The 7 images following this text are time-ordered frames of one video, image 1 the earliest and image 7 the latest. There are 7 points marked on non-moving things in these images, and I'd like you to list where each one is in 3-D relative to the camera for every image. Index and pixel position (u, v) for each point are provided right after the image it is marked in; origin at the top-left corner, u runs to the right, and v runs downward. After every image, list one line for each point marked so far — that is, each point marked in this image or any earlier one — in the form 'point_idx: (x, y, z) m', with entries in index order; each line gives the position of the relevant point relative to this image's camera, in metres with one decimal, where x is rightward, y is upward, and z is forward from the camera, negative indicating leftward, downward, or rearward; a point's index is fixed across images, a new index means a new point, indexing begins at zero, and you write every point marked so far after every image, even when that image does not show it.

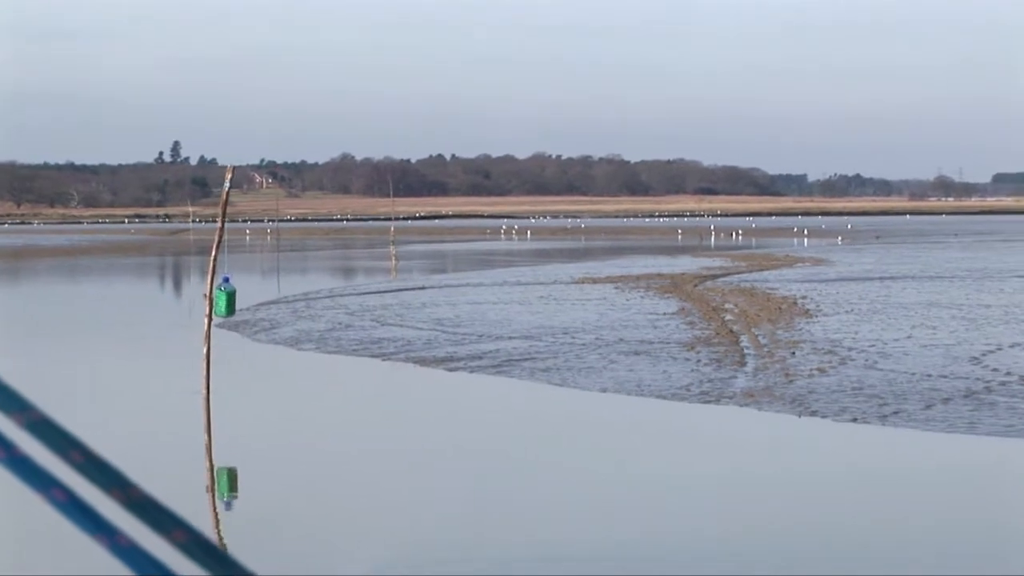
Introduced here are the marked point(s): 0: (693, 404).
0: (+2.1, -1.3, +14.4) m
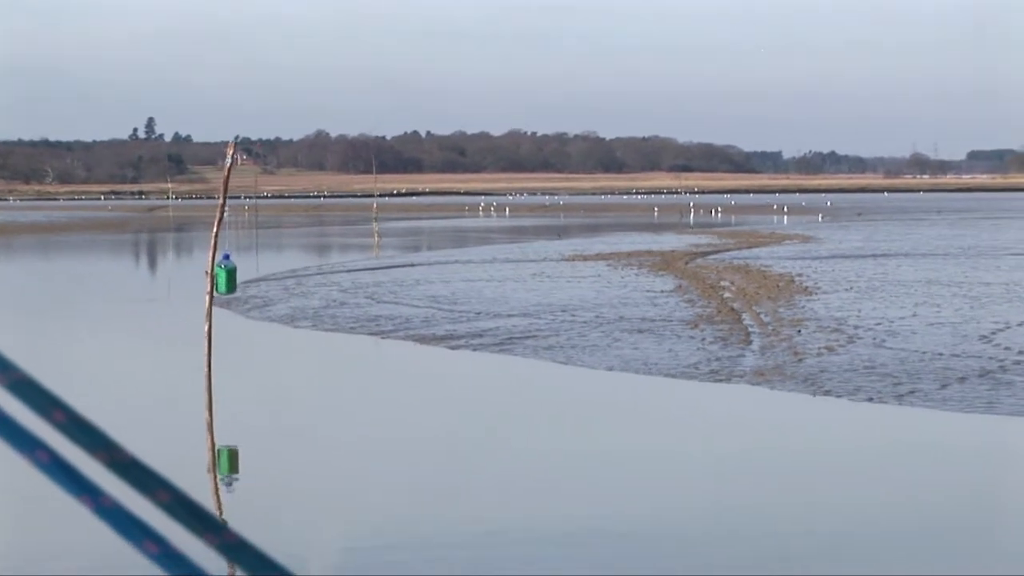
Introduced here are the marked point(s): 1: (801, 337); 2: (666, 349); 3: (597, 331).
0: (+2.1, -1.0, +14.3) m
1: (+3.6, -0.6, +16.3) m
2: (+1.9, -0.8, +16.3) m
3: (+1.3, -0.6, +19.3) m
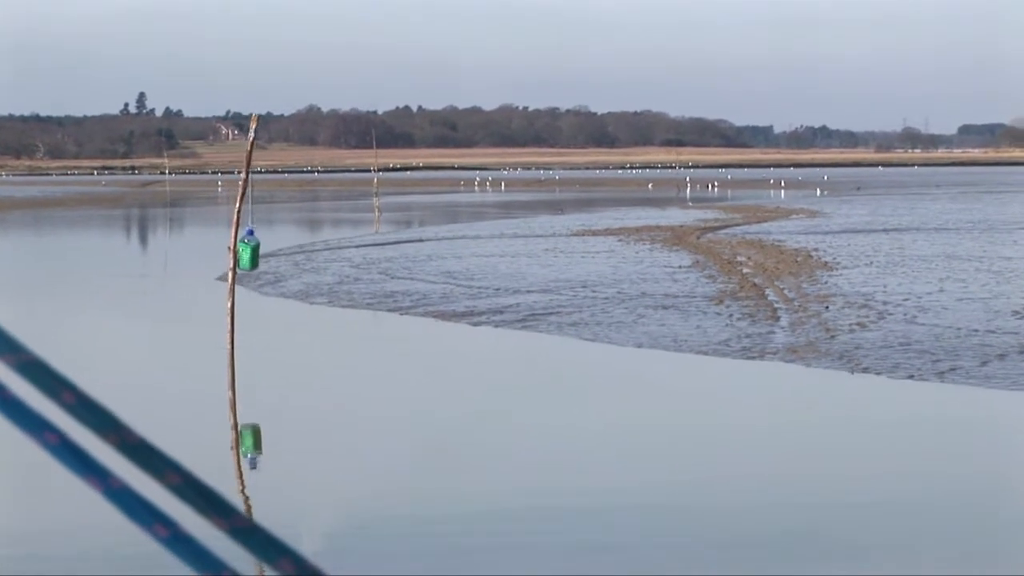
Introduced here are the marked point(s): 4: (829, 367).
0: (+2.5, -0.8, +14.2) m
1: (+3.9, -0.3, +16.2) m
2: (+2.3, -0.5, +16.2) m
3: (+1.6, -0.3, +19.2) m
4: (+3.3, -0.8, +13.4) m
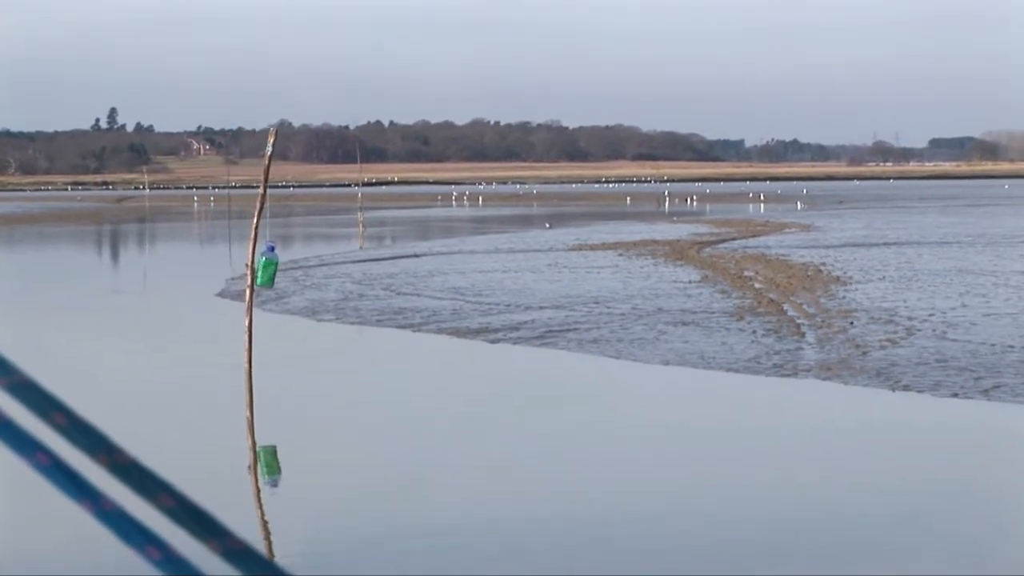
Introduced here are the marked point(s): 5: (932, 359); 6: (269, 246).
0: (+2.7, -0.9, +14.0) m
1: (+4.2, -0.5, +16.0) m
2: (+2.5, -0.7, +16.0) m
3: (+1.8, -0.5, +19.0) m
4: (+3.6, -1.0, +13.2) m
5: (+4.4, -0.7, +13.9) m
6: (-3.0, +0.5, +16.2) m
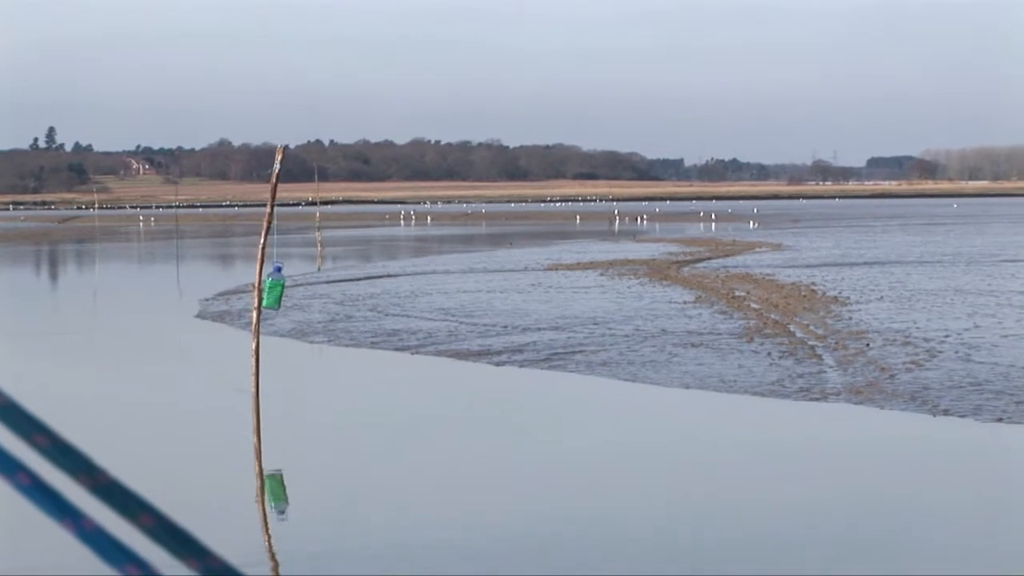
0: (+3.0, -1.2, +13.7) m
1: (+4.4, -0.8, +15.8) m
2: (+2.7, -0.9, +15.7) m
3: (+1.9, -0.8, +18.7) m
4: (+3.8, -1.2, +13.0) m
5: (+4.6, -1.0, +13.6) m
6: (-2.8, +0.2, +15.8) m
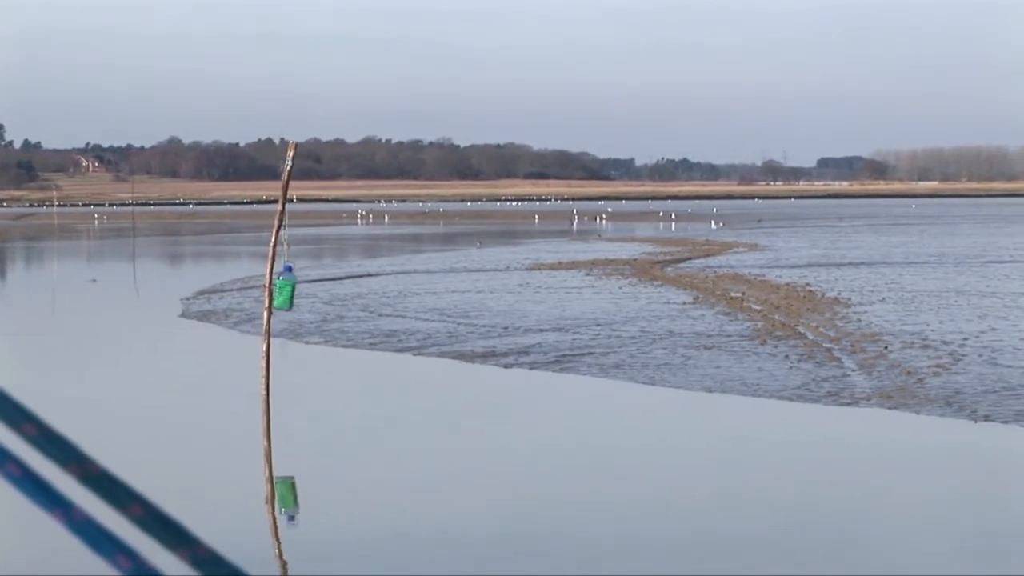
0: (+3.2, -1.2, +13.5) m
1: (+4.6, -0.8, +15.6) m
2: (+2.9, -0.9, +15.5) m
3: (+2.0, -0.8, +18.4) m
4: (+4.1, -1.2, +12.8) m
5: (+4.9, -1.0, +13.4) m
6: (-2.7, +0.2, +15.5) m
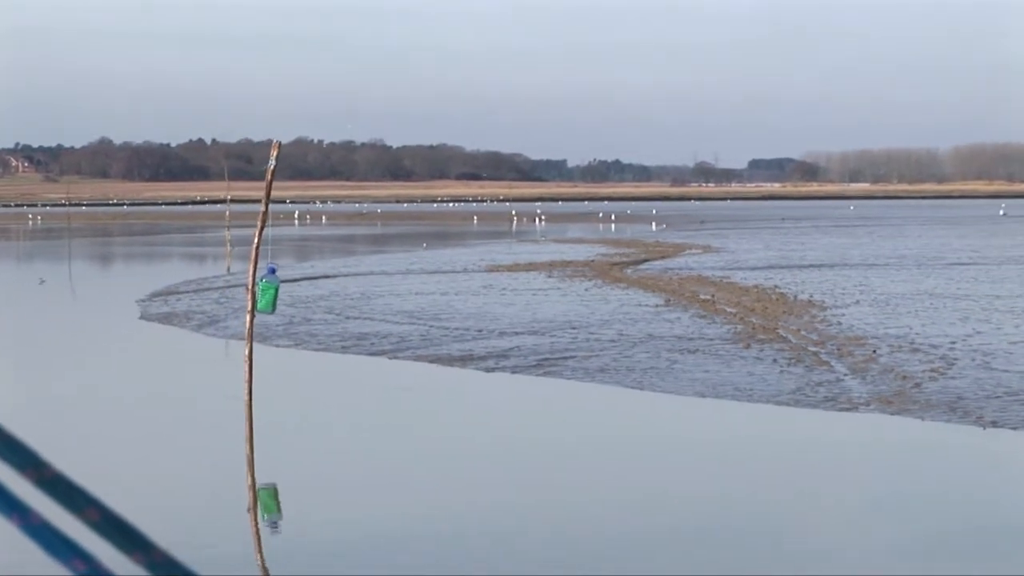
0: (+3.1, -1.2, +13.3) m
1: (+4.4, -0.8, +15.5) m
2: (+2.7, -1.0, +15.3) m
3: (+1.8, -0.9, +18.2) m
4: (+4.0, -1.3, +12.6) m
5: (+4.8, -1.0, +13.3) m
6: (-2.8, +0.2, +15.1) m
